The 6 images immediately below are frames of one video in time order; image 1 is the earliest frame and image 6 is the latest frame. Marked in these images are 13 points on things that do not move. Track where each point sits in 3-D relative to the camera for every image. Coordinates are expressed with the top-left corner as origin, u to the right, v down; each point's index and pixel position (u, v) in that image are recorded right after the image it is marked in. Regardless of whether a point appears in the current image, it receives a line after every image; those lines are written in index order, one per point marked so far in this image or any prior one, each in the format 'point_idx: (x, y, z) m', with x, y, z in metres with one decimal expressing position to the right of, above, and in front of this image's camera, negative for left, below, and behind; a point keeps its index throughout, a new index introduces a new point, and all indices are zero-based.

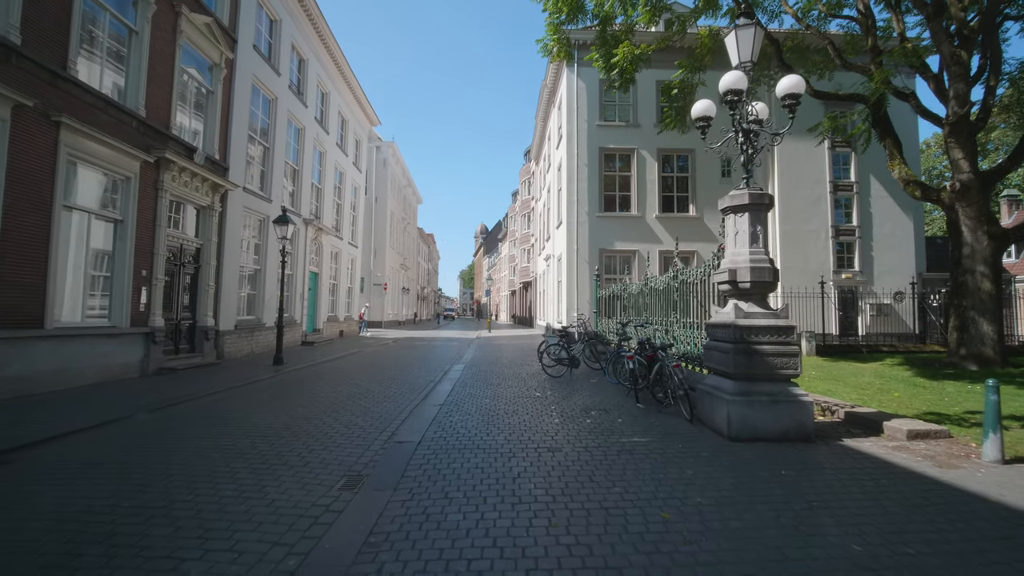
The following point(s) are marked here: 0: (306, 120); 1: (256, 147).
0: (-10.2, +8.3, +18.2) m
1: (-10.2, +5.7, +14.7) m
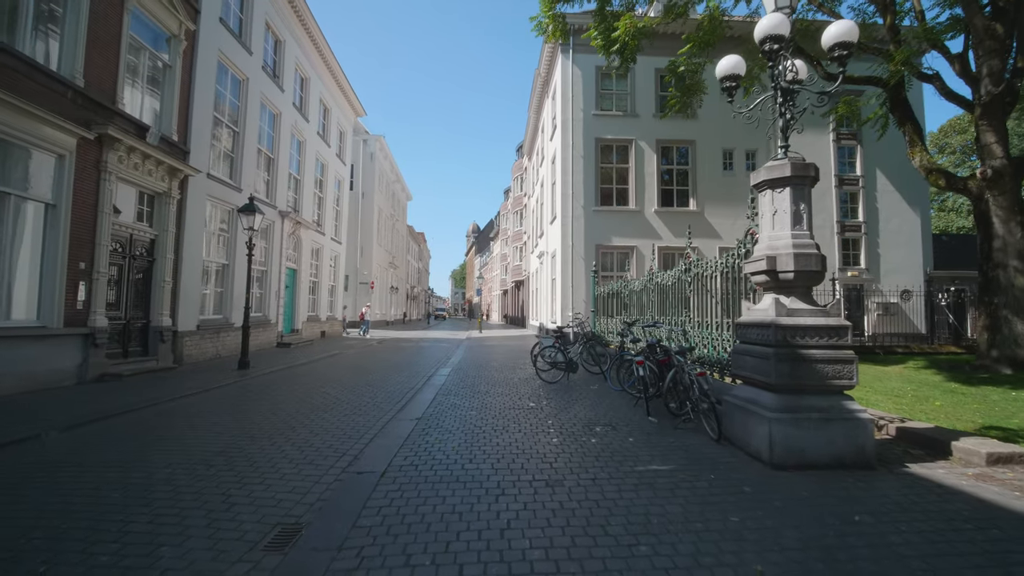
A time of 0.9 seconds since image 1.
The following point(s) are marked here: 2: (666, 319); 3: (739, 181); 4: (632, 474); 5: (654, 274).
0: (-10.6, +8.4, +16.9) m
1: (-10.5, +5.8, +13.4) m
2: (+3.7, -0.7, +8.5) m
3: (+11.9, +5.6, +19.1) m
4: (+1.3, -2.0, +4.0) m
5: (+3.8, +0.4, +9.4) m
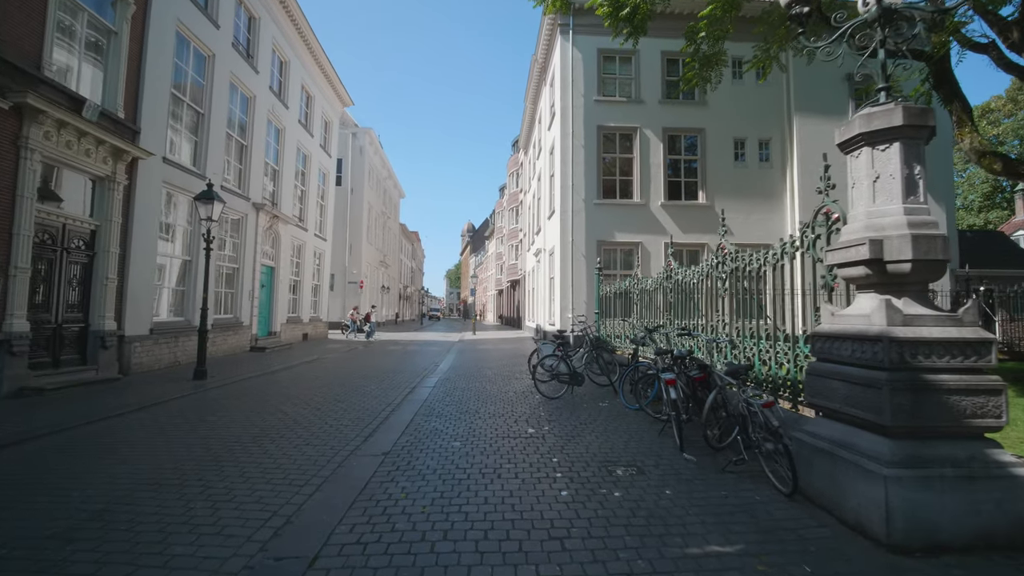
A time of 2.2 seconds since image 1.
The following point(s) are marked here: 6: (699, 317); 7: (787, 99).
0: (-10.7, +8.4, +15.5) m
1: (-10.6, +5.9, +11.9) m
2: (+3.6, -0.7, +7.2) m
3: (+11.7, +5.6, +17.8) m
4: (+1.3, -2.0, +2.7) m
5: (+3.7, +0.4, +8.1) m
6: (+3.6, -0.6, +7.1) m
7: (+13.8, +9.4, +18.3) m
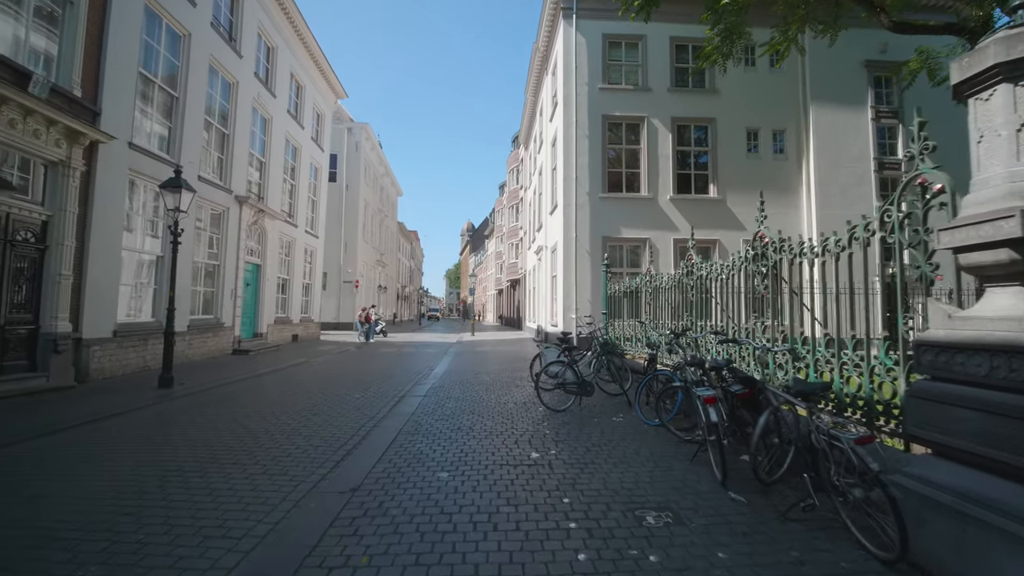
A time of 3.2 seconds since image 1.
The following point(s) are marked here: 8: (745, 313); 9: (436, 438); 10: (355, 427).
0: (-10.7, +8.5, +14.5) m
1: (-10.7, +5.9, +11.0) m
2: (+3.6, -0.6, +6.3) m
3: (+11.7, +5.7, +16.9) m
4: (+1.2, -1.9, +1.7) m
5: (+3.7, +0.4, +7.1) m
6: (+3.6, -0.5, +6.2) m
7: (+13.8, +9.5, +17.3) m
8: (+3.6, -0.4, +5.9) m
9: (-1.2, -2.3, +5.6) m
10: (-2.7, -2.4, +6.2) m
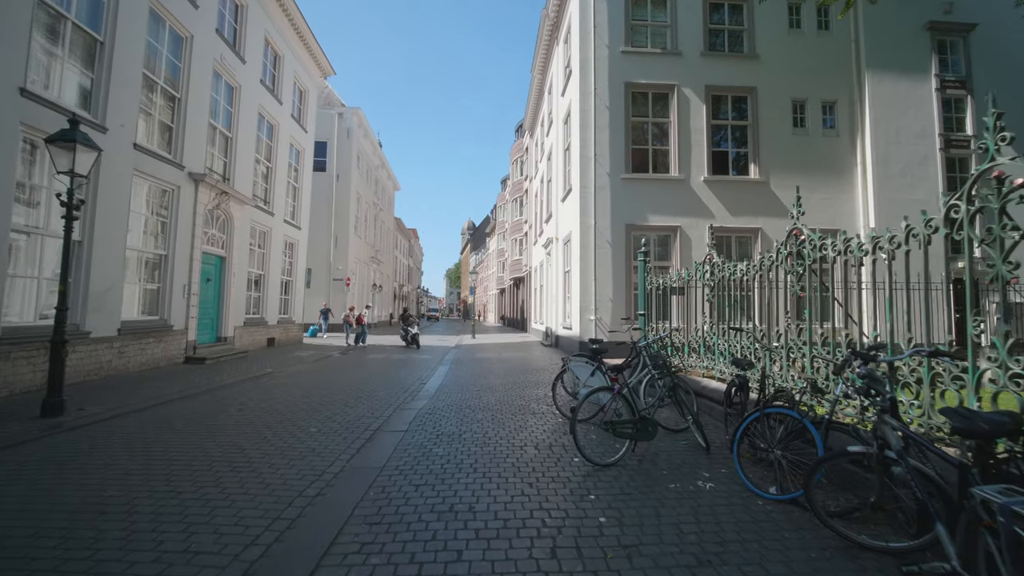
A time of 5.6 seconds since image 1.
0: (-10.5, +8.6, +12.2) m
1: (-10.4, +6.1, +8.6) m
2: (+3.9, -0.5, +3.9) m
3: (+11.9, +5.8, +14.5) m
4: (+1.5, -1.8, -0.7) m
5: (+4.0, +0.6, +4.8) m
6: (+3.9, -0.4, +3.8) m
7: (+14.1, +9.6, +14.9) m
8: (+3.9, -0.3, +3.5) m
9: (-0.9, -2.1, +3.2) m
10: (-2.4, -2.2, +3.9) m
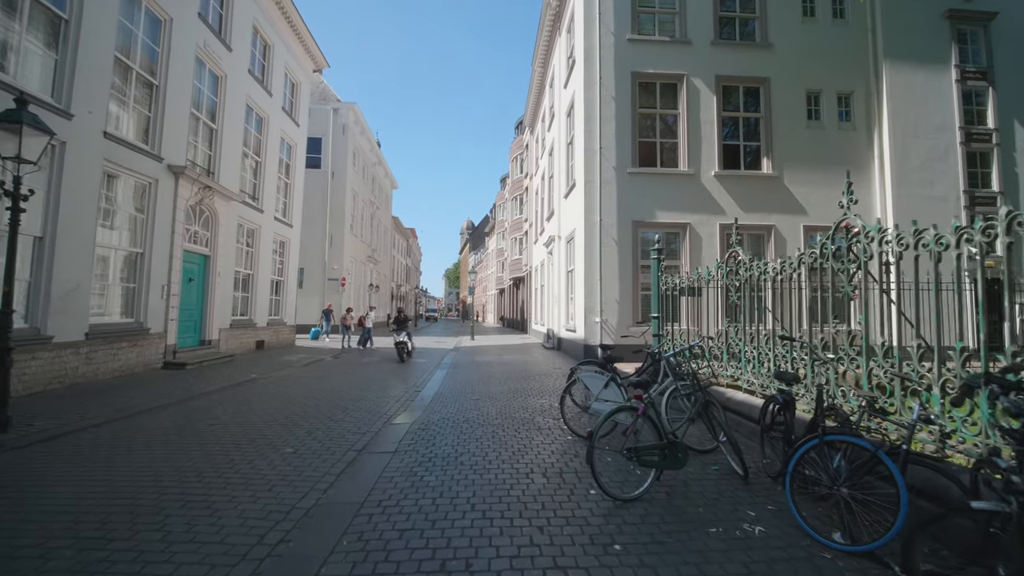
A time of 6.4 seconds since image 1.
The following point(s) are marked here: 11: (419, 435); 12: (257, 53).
0: (-10.4, +8.6, +11.4) m
1: (-10.3, +6.0, +7.9) m
2: (+4.0, -0.5, +3.2) m
3: (+12.0, +5.8, +13.8) m
4: (+1.6, -1.8, -1.4) m
5: (+4.0, +0.6, +4.1) m
6: (+4.0, -0.4, +3.1) m
7: (+14.1, +9.6, +14.3) m
8: (+4.0, -0.3, +2.8) m
9: (-0.8, -2.1, +2.5) m
10: (-2.4, -2.2, +3.1) m
11: (-1.6, -2.4, +6.0) m
12: (-11.2, +10.3, +16.2) m
